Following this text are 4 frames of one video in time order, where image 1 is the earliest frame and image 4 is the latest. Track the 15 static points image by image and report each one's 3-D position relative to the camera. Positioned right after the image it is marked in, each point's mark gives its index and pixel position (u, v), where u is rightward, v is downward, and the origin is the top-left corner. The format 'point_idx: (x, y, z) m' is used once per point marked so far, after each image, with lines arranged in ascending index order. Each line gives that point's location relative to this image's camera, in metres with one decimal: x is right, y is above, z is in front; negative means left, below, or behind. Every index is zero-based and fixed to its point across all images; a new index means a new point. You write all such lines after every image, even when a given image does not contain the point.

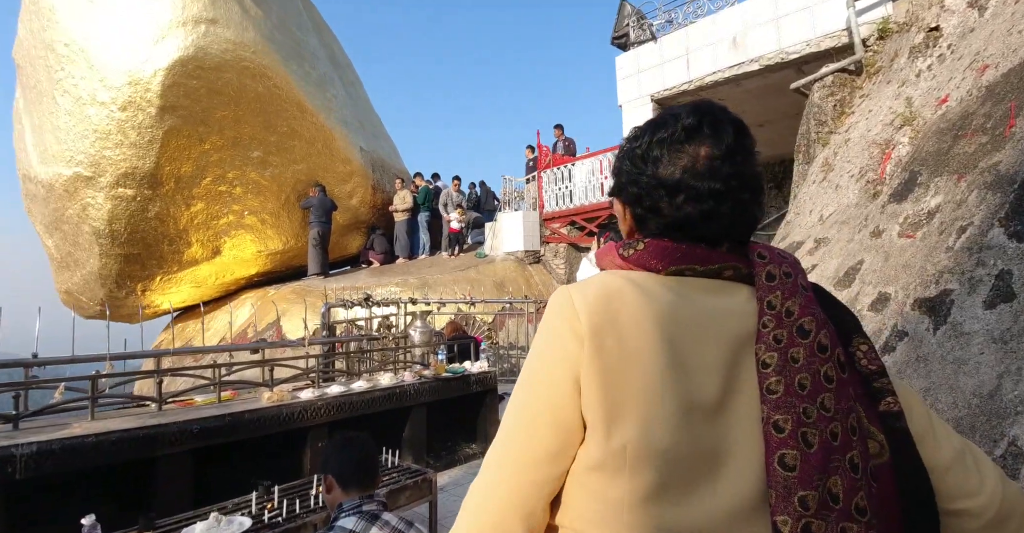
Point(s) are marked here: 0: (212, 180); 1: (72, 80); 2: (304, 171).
0: (-5.8, +1.7, +10.6) m
1: (-8.0, +3.4, +9.8) m
2: (-4.4, +2.0, +11.4) m
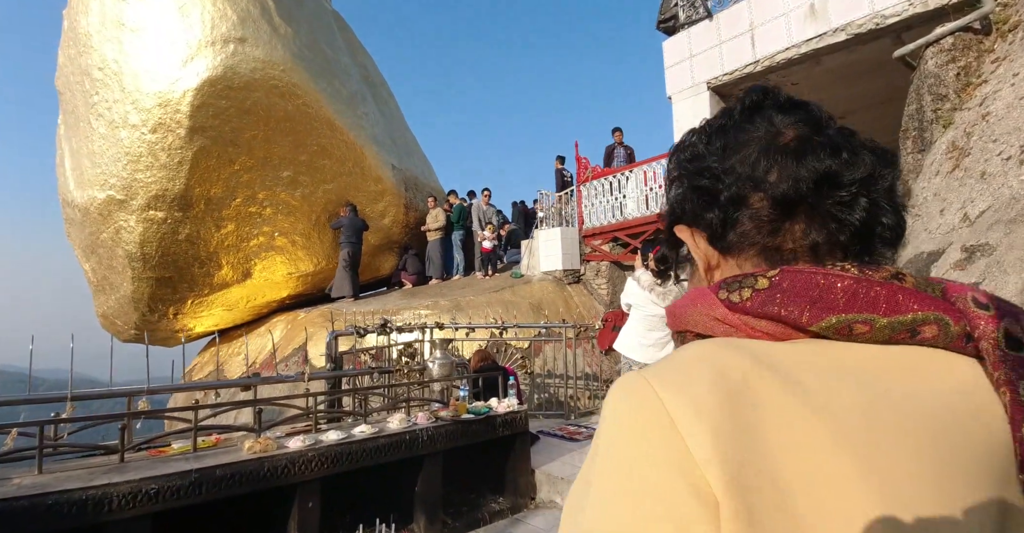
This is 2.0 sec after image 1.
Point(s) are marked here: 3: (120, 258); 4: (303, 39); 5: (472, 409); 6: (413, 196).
0: (-5.1, +1.3, +10.4) m
1: (-7.3, +2.9, +9.8) m
2: (-3.6, +1.6, +11.1) m
3: (-7.4, +0.2, +10.2) m
4: (-4.1, +4.5, +10.7) m
5: (-0.3, -1.1, +4.3) m
6: (-2.3, +1.6, +12.3) m
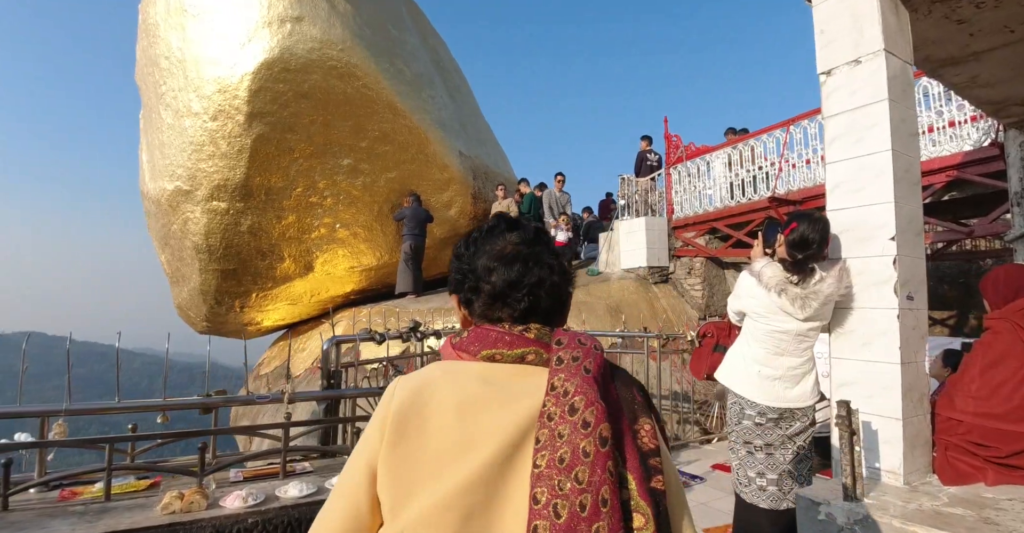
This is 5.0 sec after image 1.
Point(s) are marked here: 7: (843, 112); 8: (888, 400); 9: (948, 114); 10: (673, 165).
0: (-3.8, +1.4, +9.9) m
1: (-6.0, +3.1, +9.7) m
2: (-2.2, +1.7, +10.4) m
3: (-6.1, +0.3, +10.1) m
4: (-2.7, +4.6, +10.1) m
5: (0.0, -1.0, +3.1) m
6: (-0.6, +1.7, +11.3) m
7: (+1.6, +0.8, +2.7) m
8: (+1.7, -0.6, +2.5) m
9: (+4.9, +1.7, +6.0) m
10: (+2.8, +1.8, +9.5) m
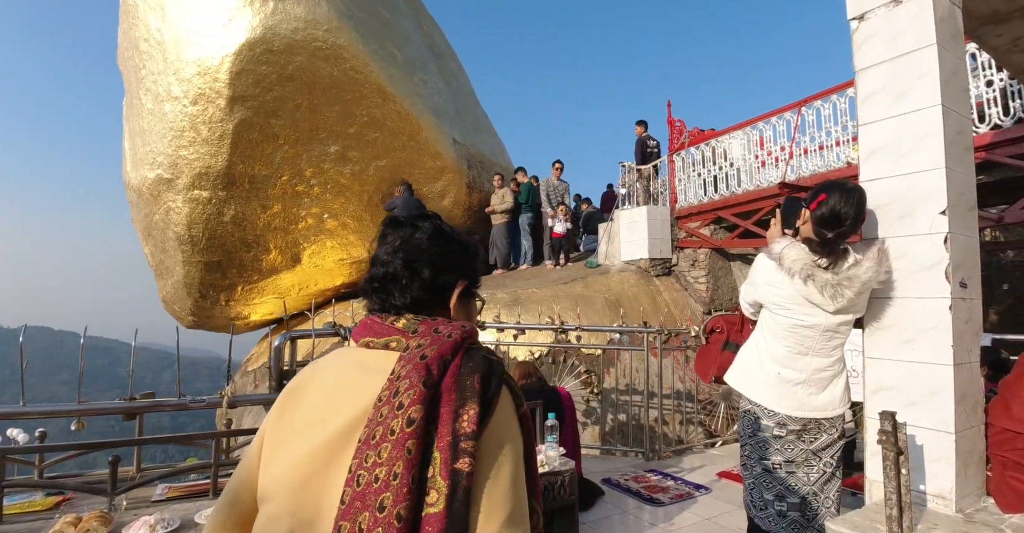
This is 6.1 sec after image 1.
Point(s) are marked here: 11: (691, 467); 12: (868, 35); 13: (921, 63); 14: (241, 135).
0: (-3.9, +1.5, +9.4) m
1: (-6.1, +3.2, +9.3) m
2: (-2.3, +1.8, +9.9) m
3: (-6.1, +0.5, +9.7) m
4: (-2.8, +4.8, +9.6) m
5: (-0.1, -1.0, +2.7) m
6: (-0.7, +1.9, +10.9) m
7: (+1.5, +0.8, +2.2) m
8: (+1.6, -0.5, +2.0) m
9: (+4.8, +1.8, +5.6) m
10: (+2.7, +1.9, +9.0) m
11: (+1.6, -1.7, +4.7) m
12: (+1.5, +1.0, +2.3) m
13: (+1.6, +0.8, +2.1) m
14: (-4.5, +2.2, +8.9) m
